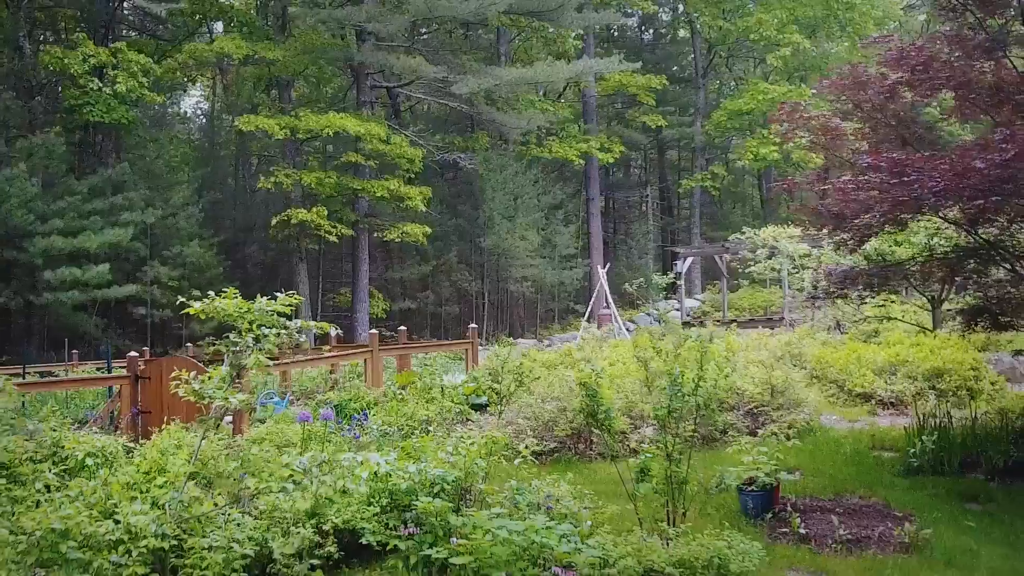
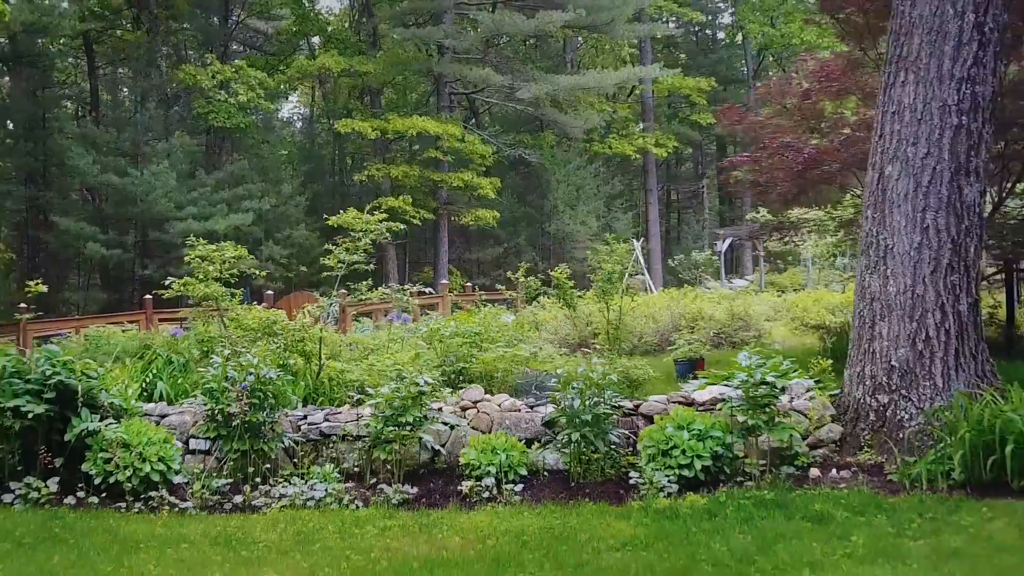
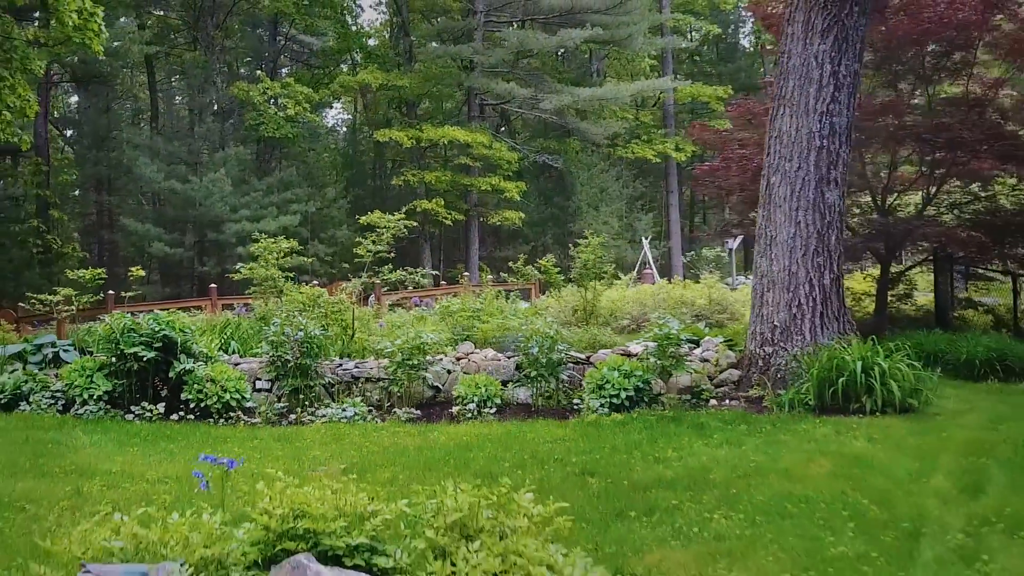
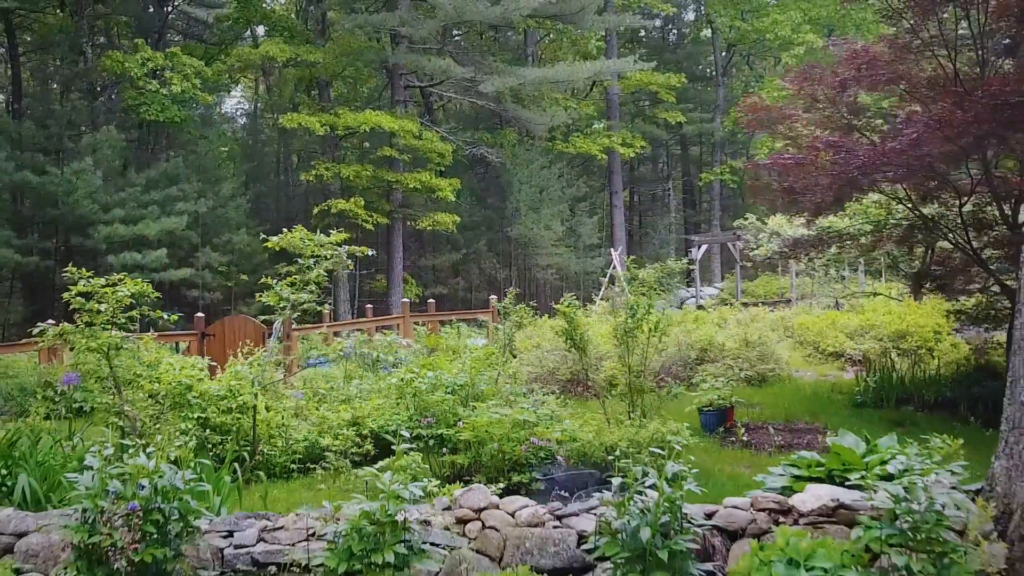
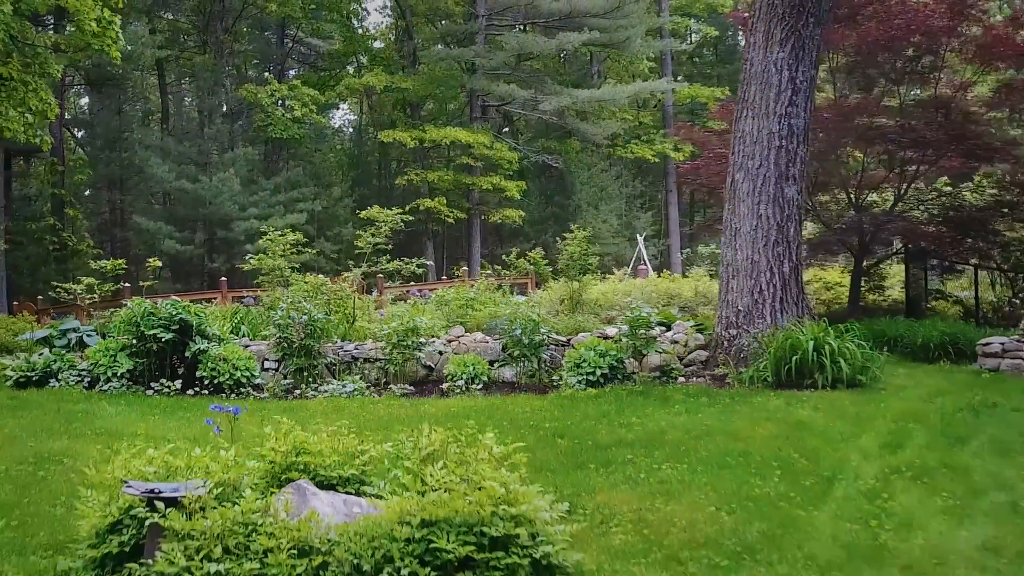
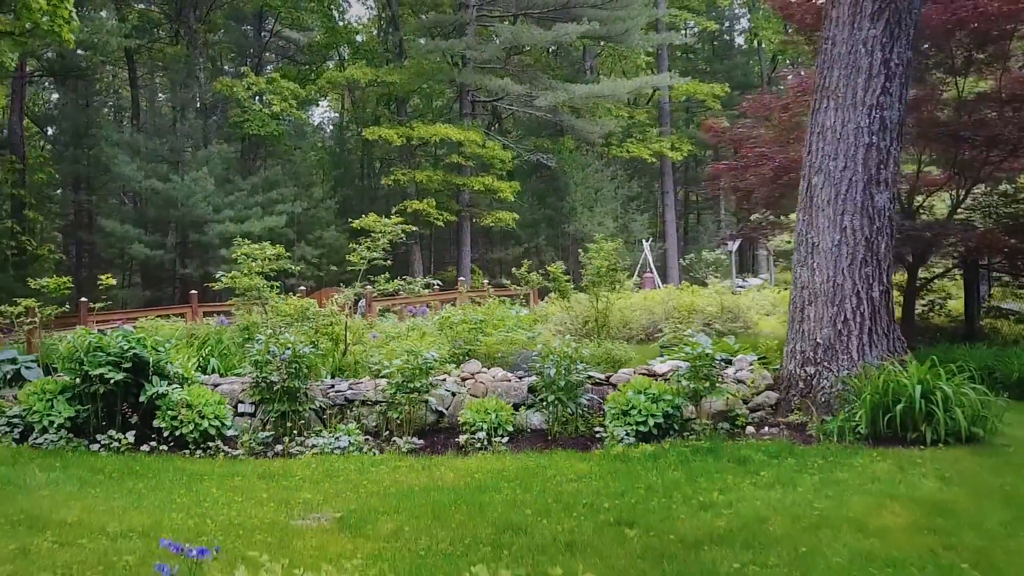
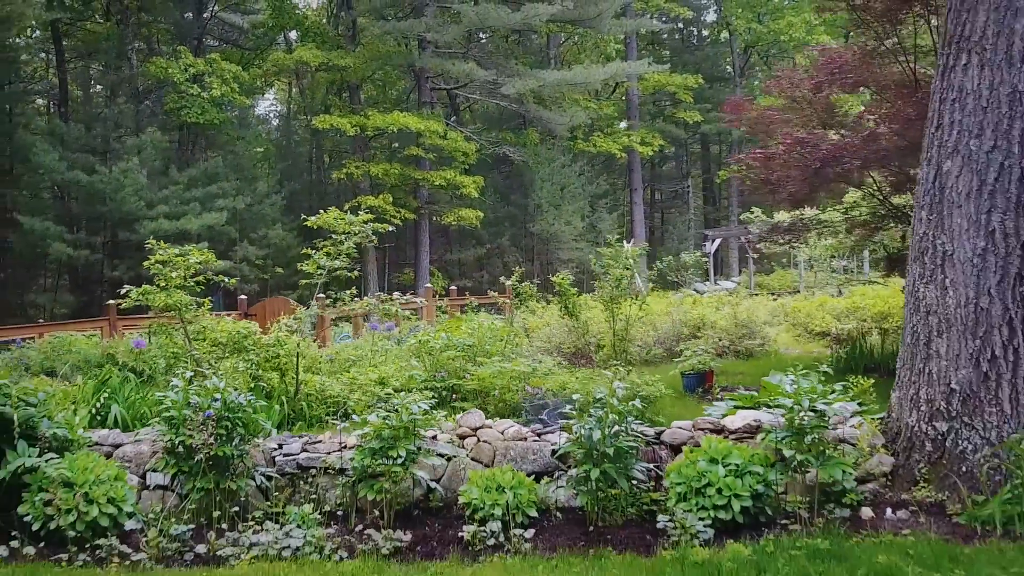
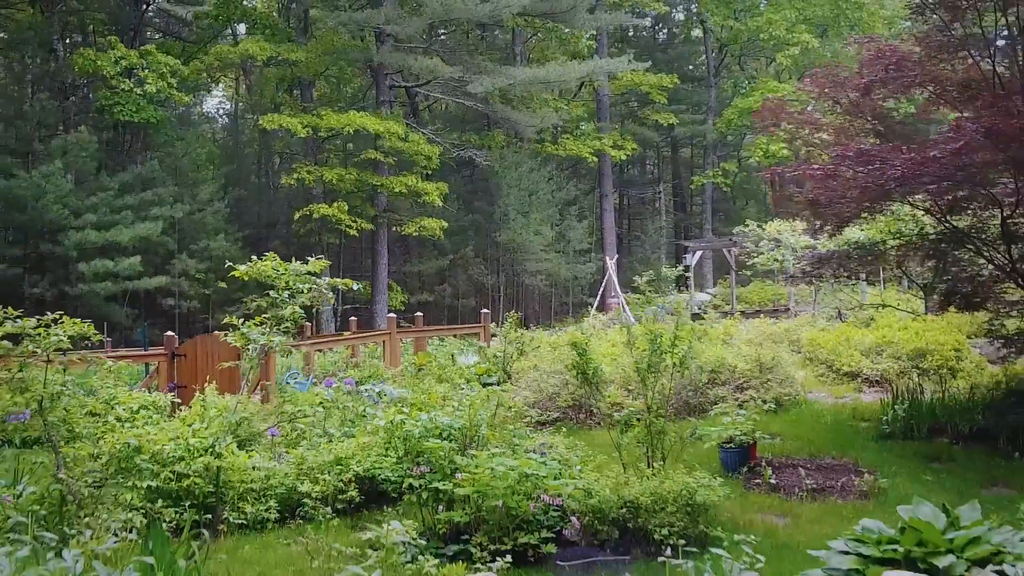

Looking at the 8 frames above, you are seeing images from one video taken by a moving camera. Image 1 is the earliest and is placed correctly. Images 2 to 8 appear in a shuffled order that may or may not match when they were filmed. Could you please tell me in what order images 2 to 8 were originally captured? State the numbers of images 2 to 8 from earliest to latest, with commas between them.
8, 4, 7, 2, 6, 3, 5
